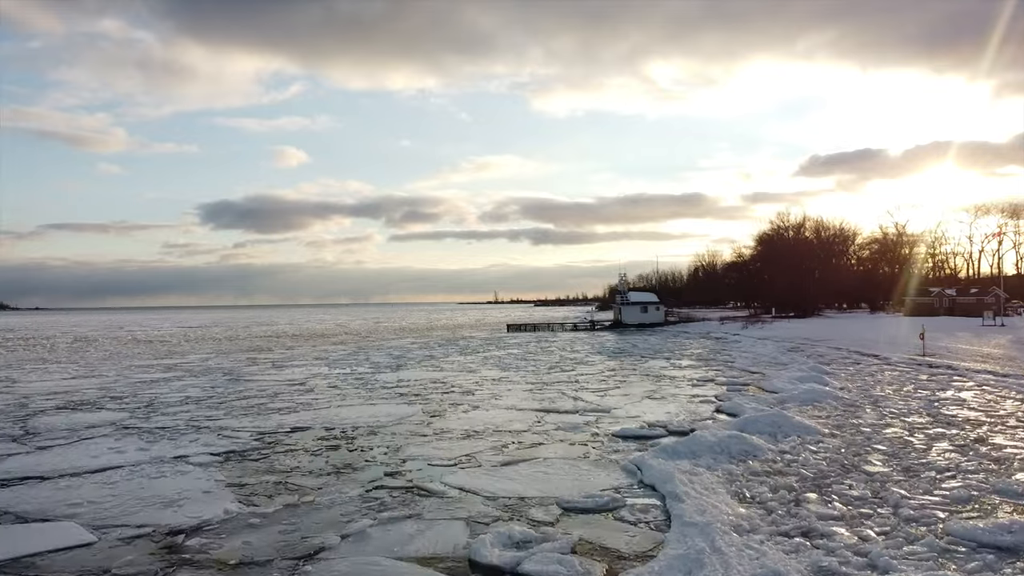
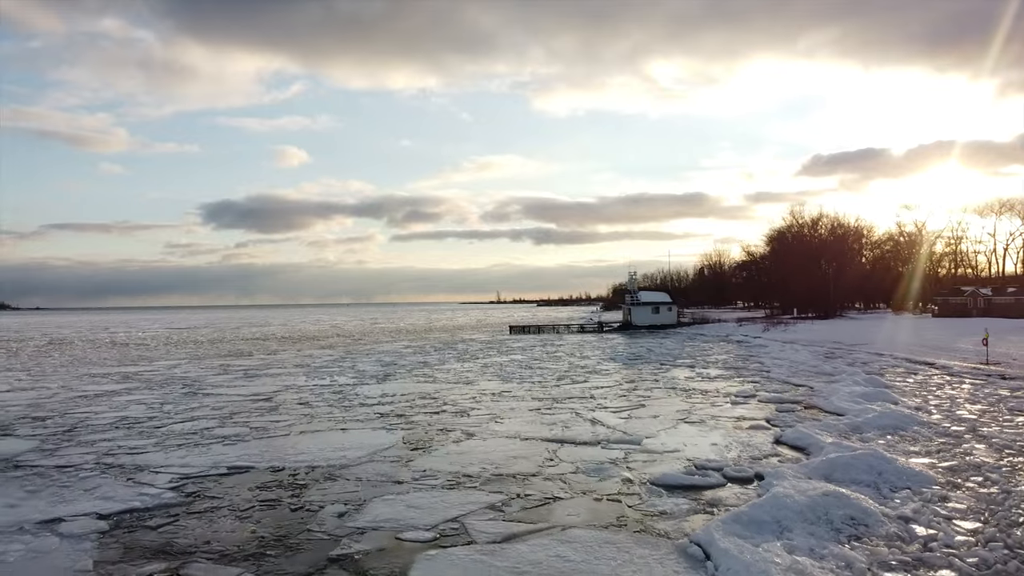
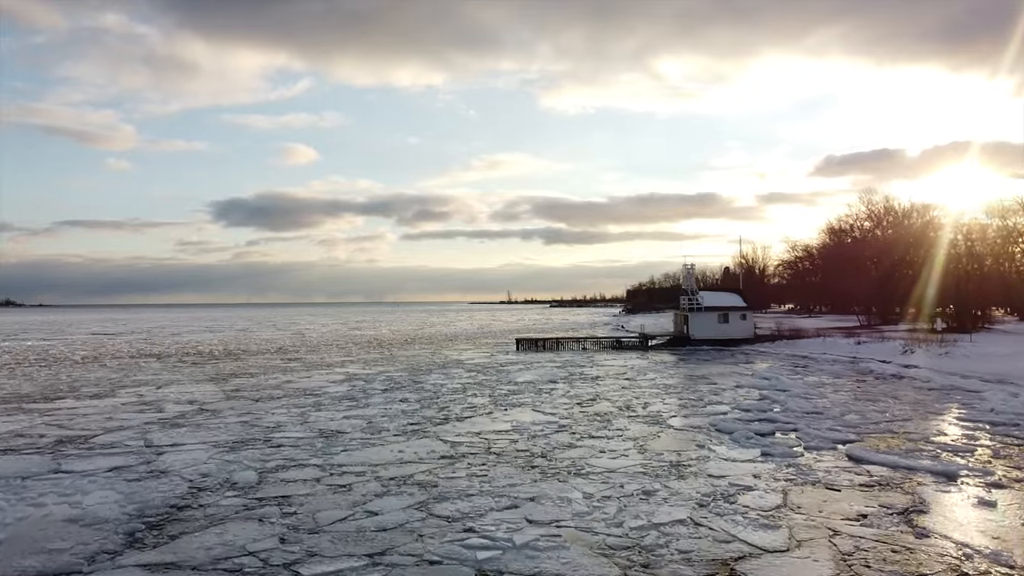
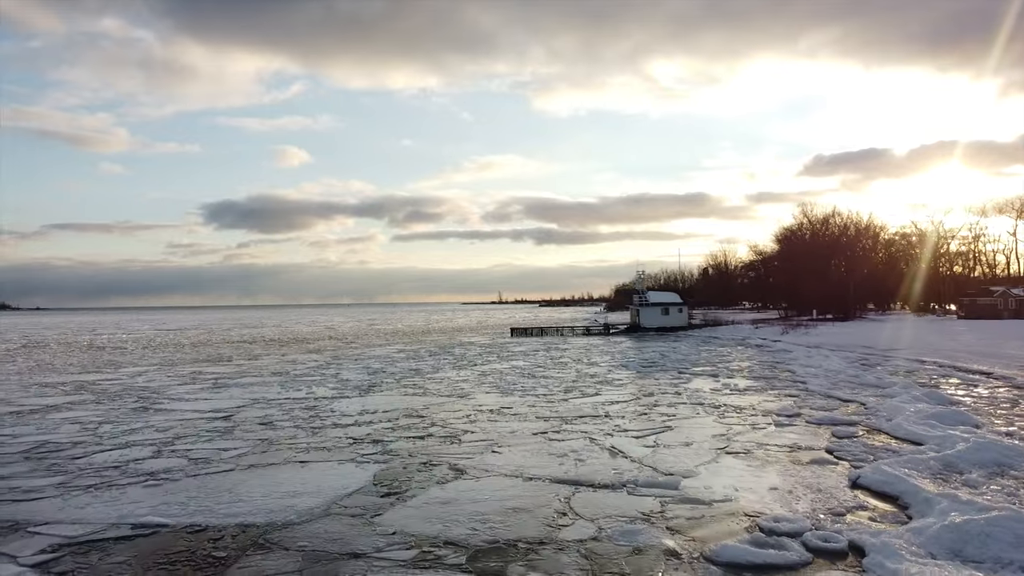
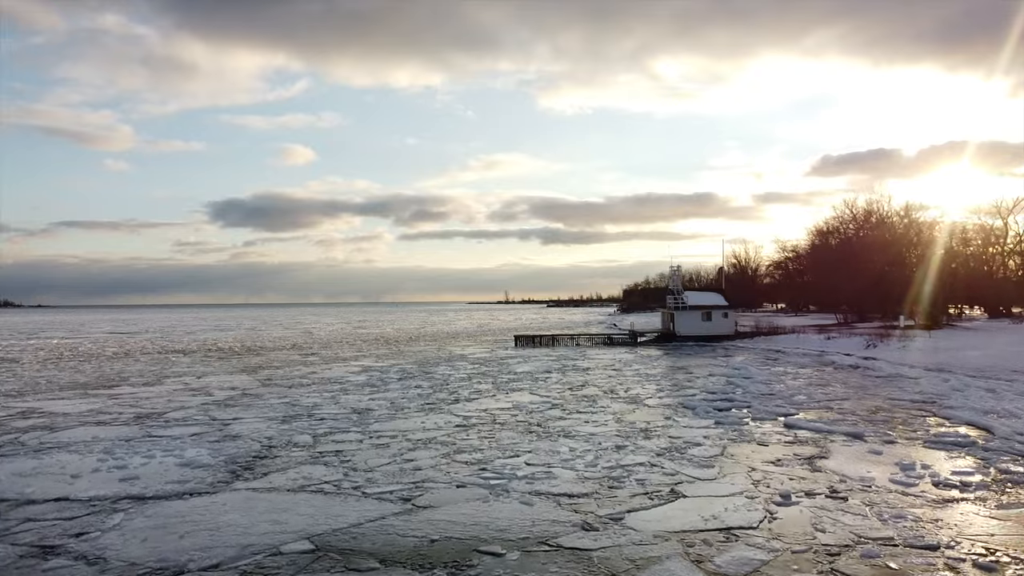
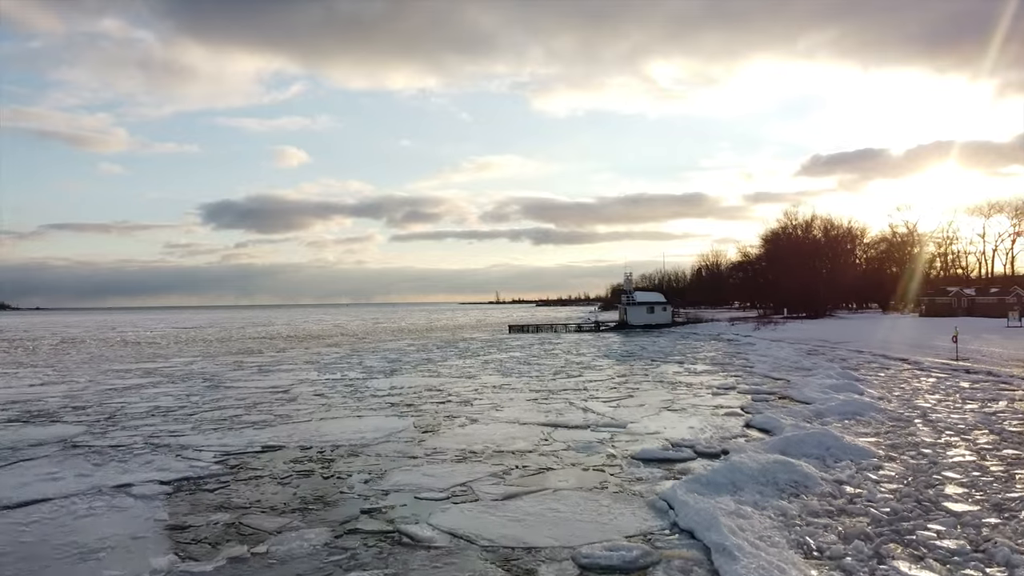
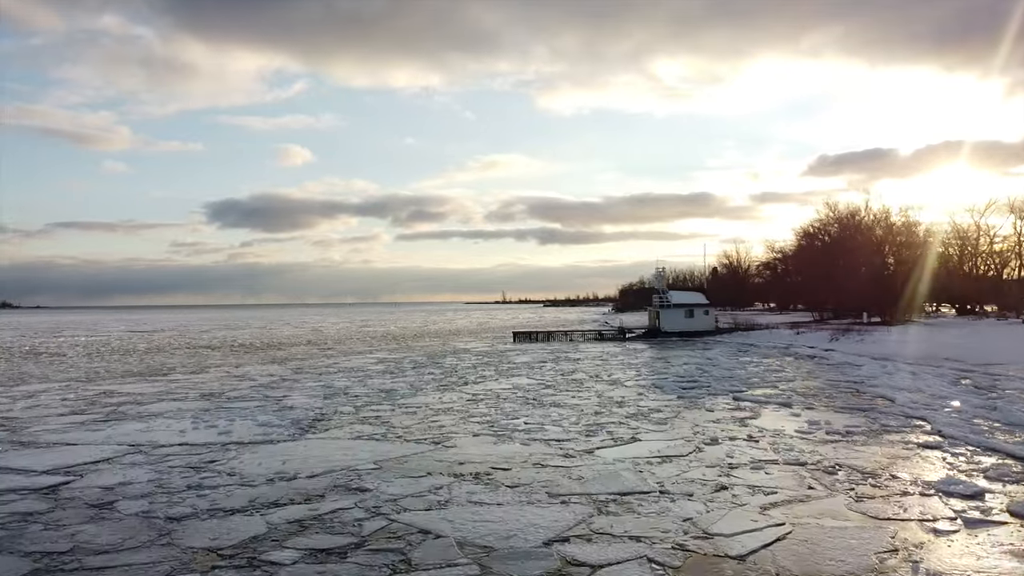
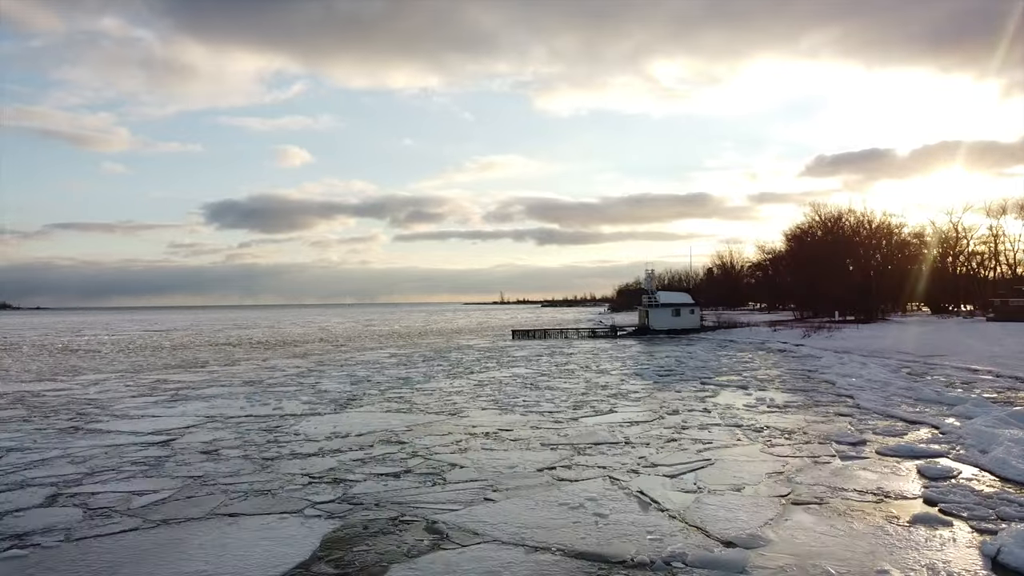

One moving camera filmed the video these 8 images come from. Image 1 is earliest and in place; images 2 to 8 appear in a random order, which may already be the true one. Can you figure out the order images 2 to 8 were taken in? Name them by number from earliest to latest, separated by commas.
6, 2, 4, 8, 7, 5, 3
